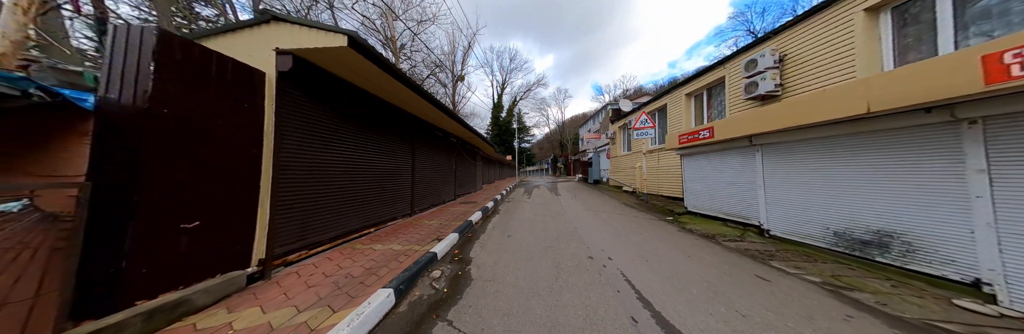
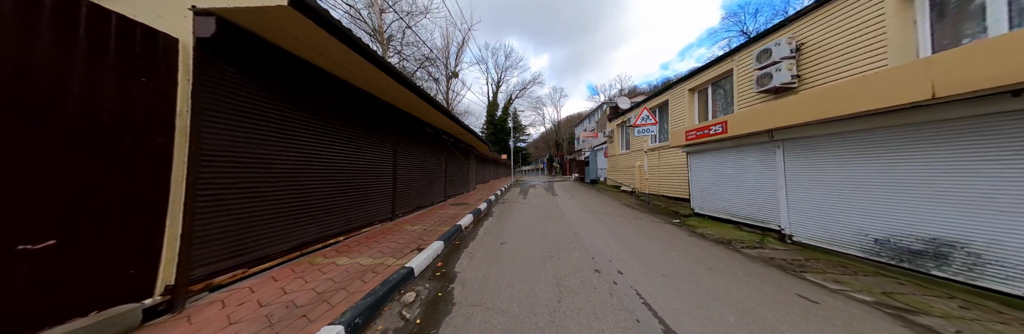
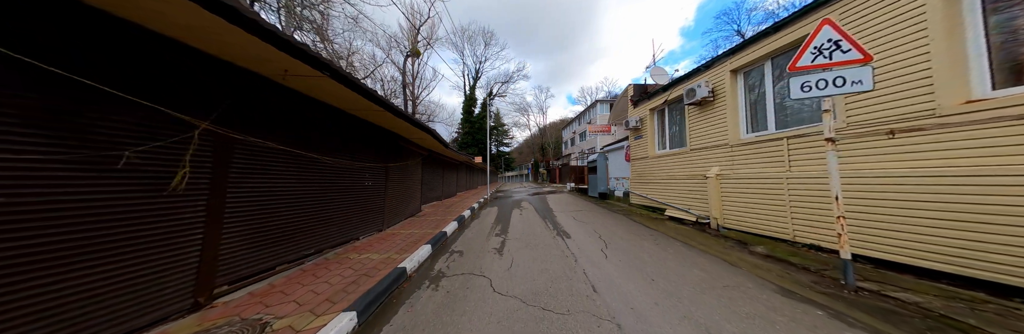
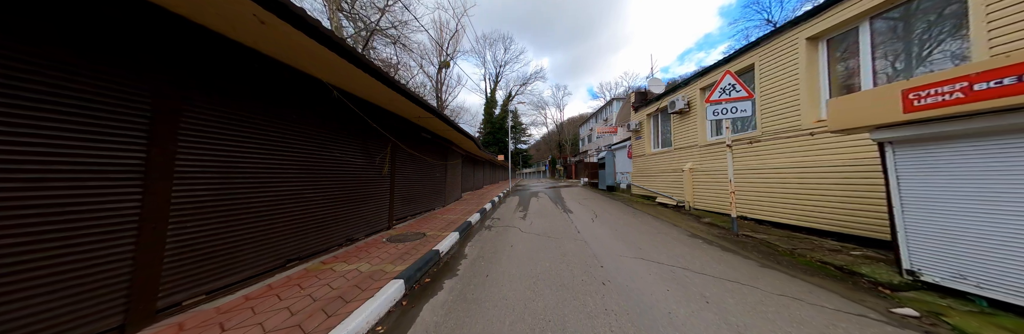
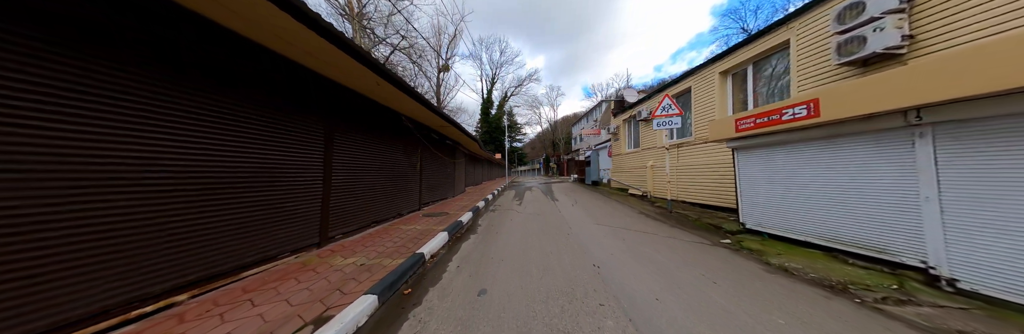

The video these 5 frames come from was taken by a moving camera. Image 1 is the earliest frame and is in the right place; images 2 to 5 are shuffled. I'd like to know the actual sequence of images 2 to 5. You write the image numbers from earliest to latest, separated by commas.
2, 5, 4, 3
